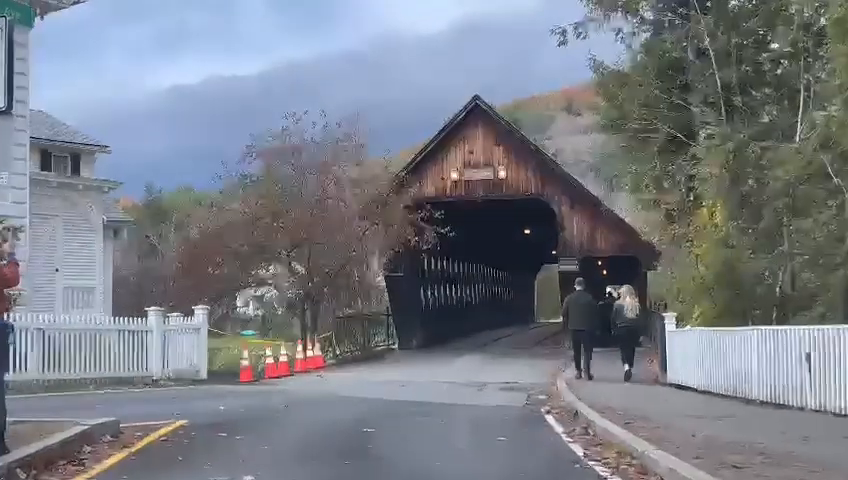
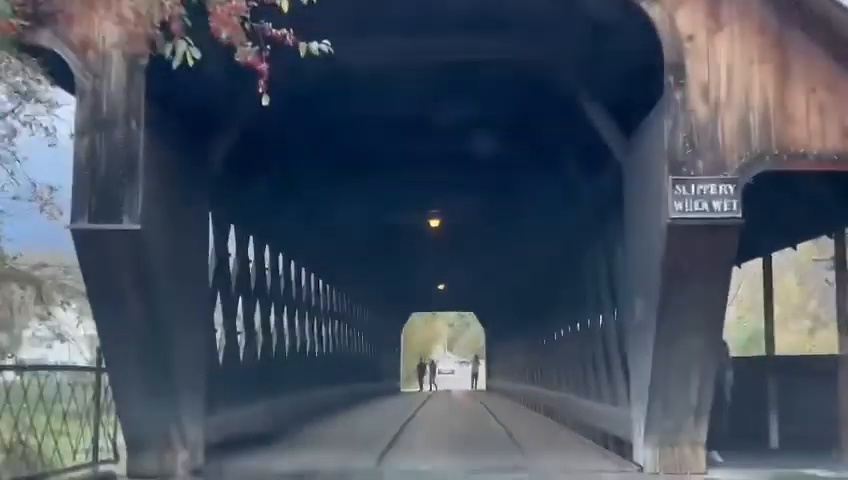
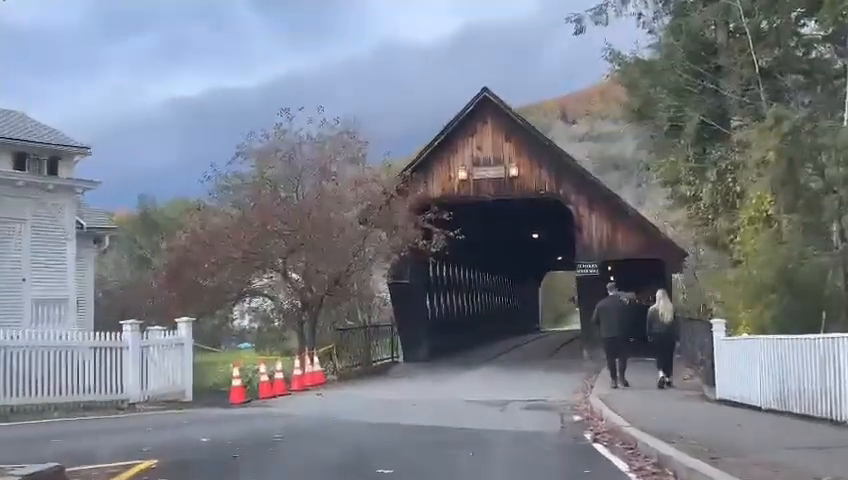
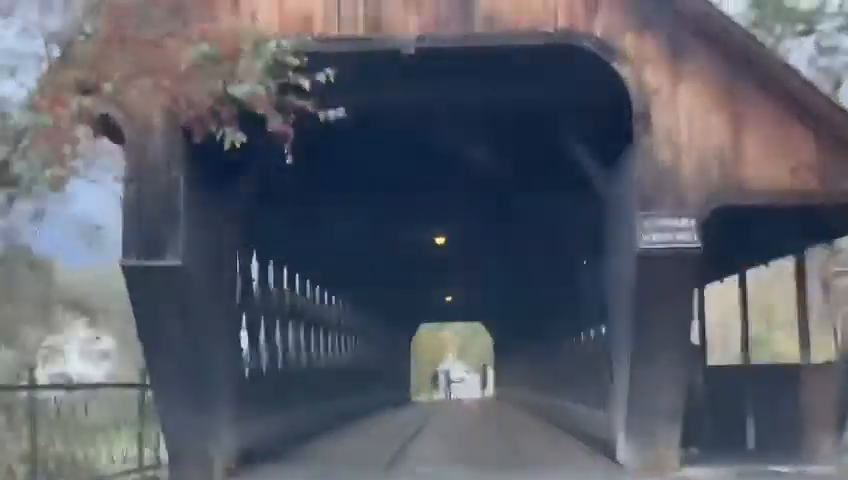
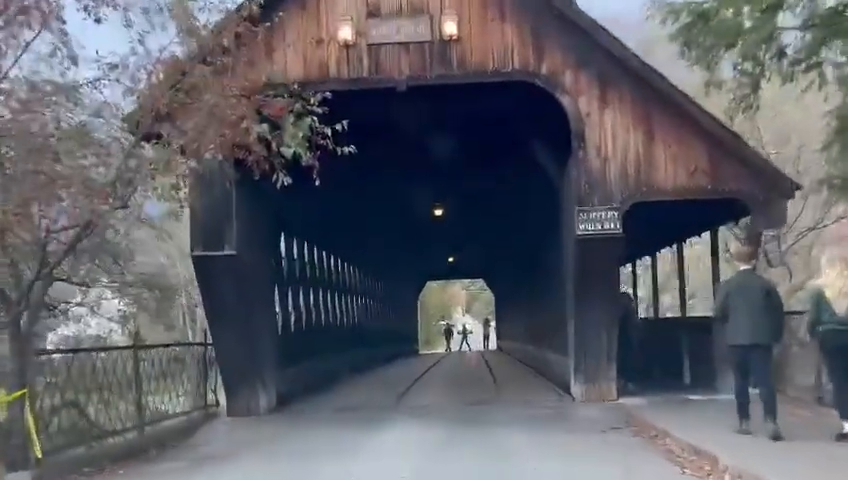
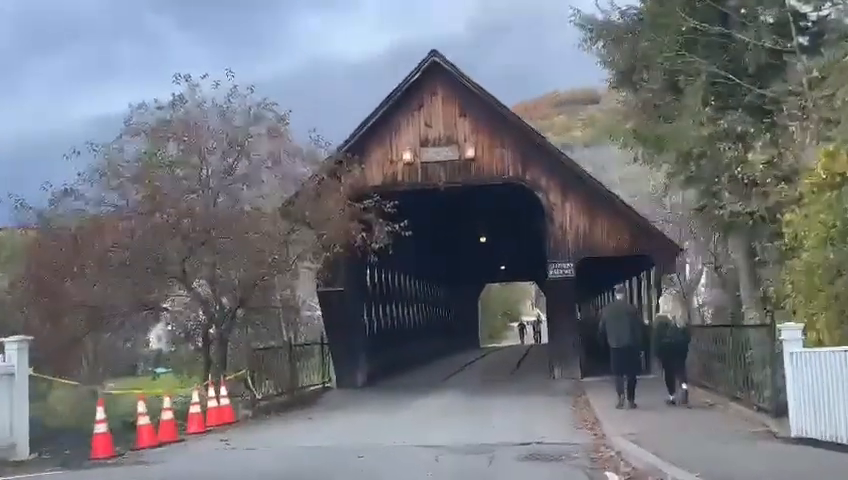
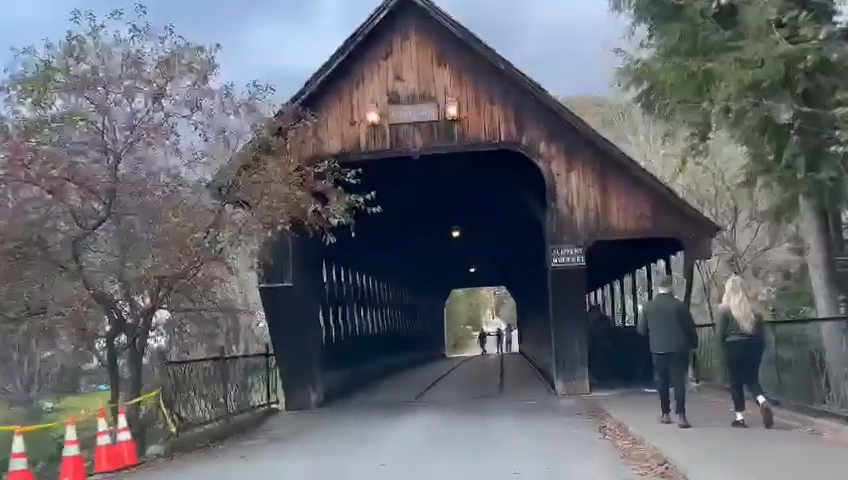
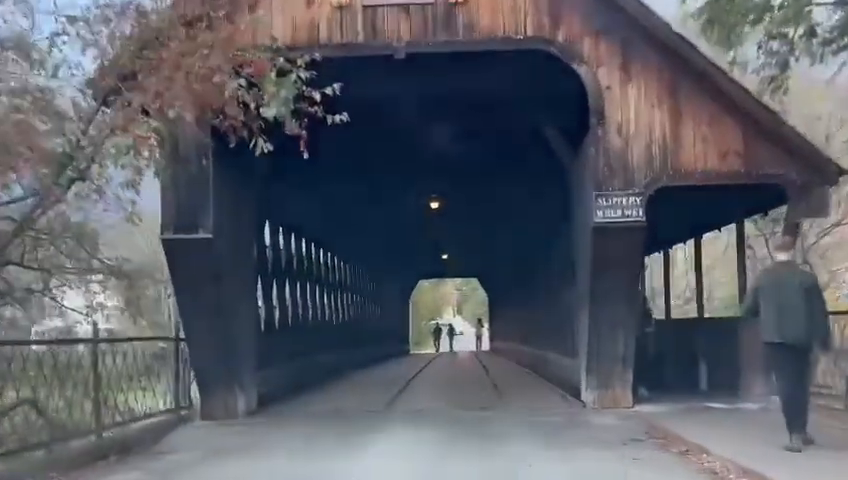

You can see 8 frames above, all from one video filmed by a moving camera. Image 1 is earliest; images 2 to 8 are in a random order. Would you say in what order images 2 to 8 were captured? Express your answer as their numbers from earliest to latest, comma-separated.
3, 6, 7, 5, 8, 4, 2
